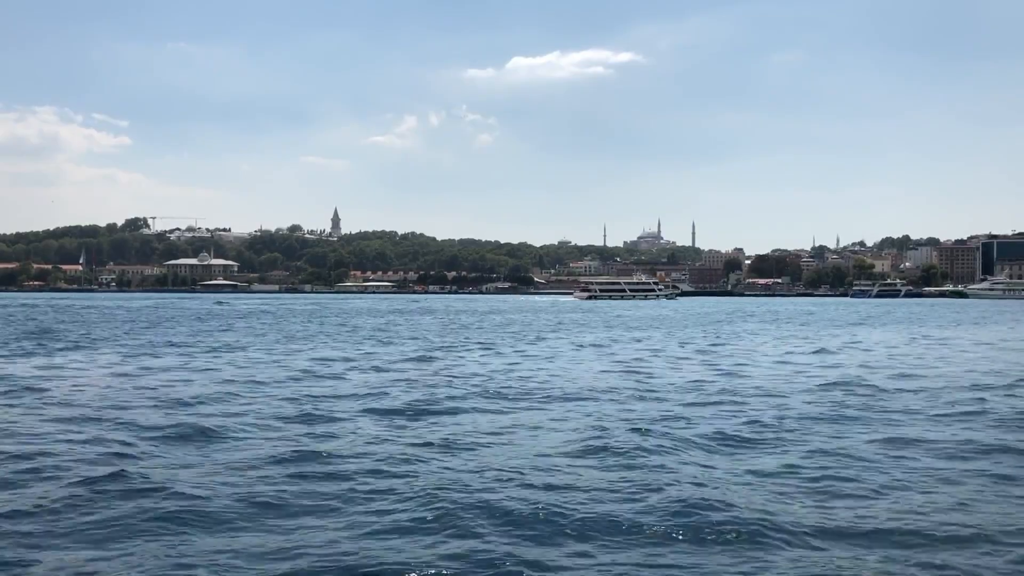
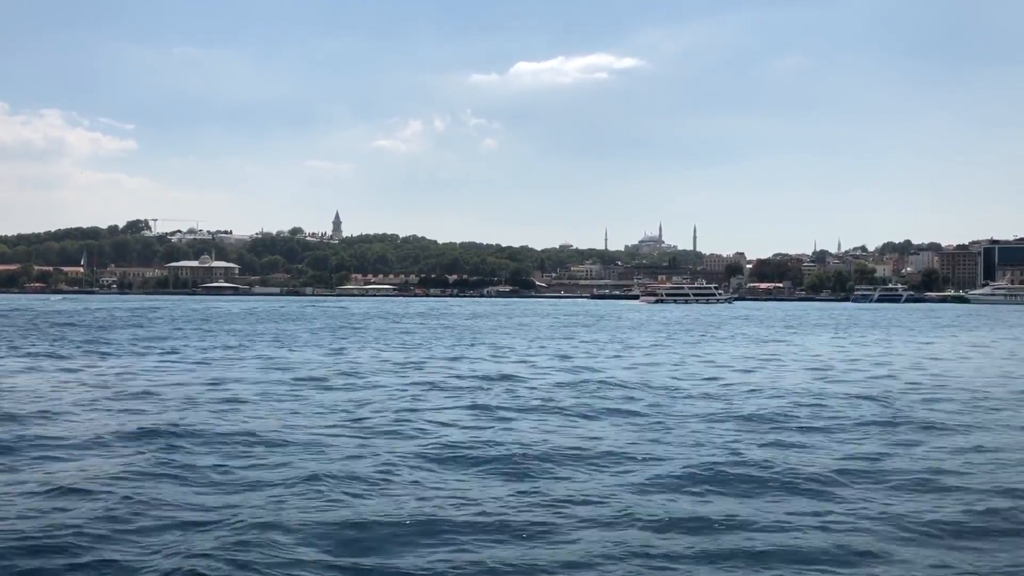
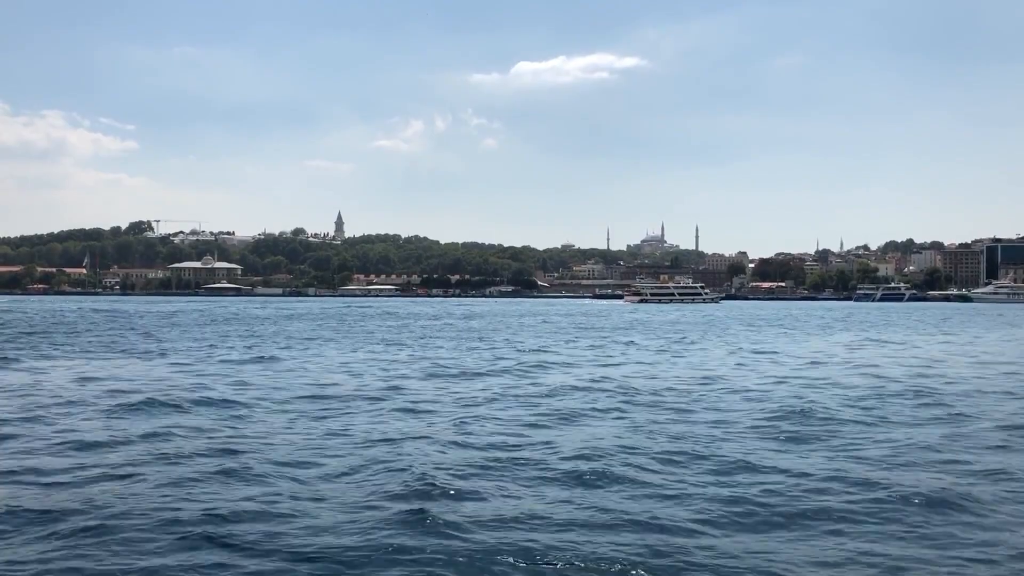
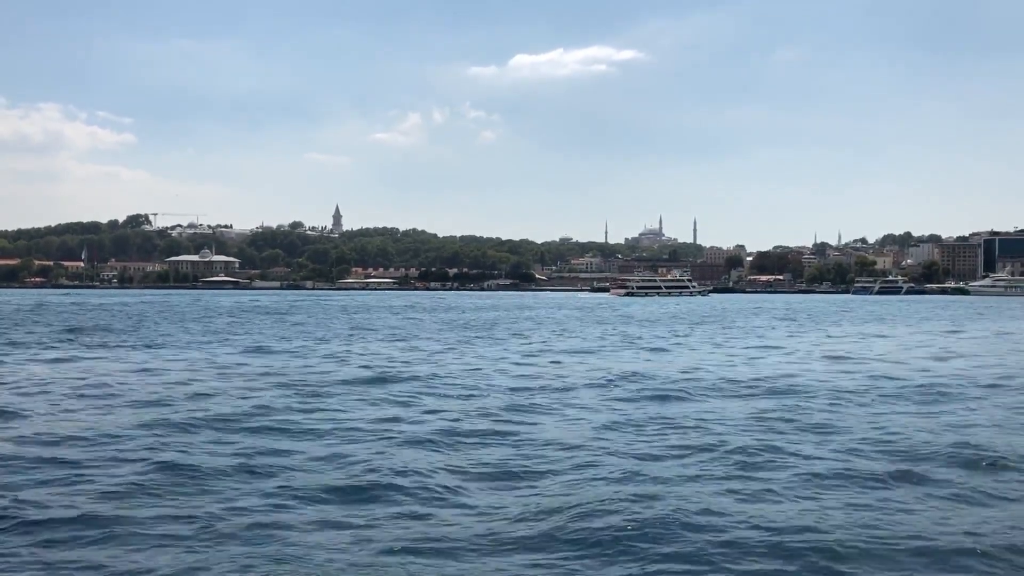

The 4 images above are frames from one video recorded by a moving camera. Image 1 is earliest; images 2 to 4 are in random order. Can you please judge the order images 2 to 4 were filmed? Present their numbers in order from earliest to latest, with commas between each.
4, 3, 2
